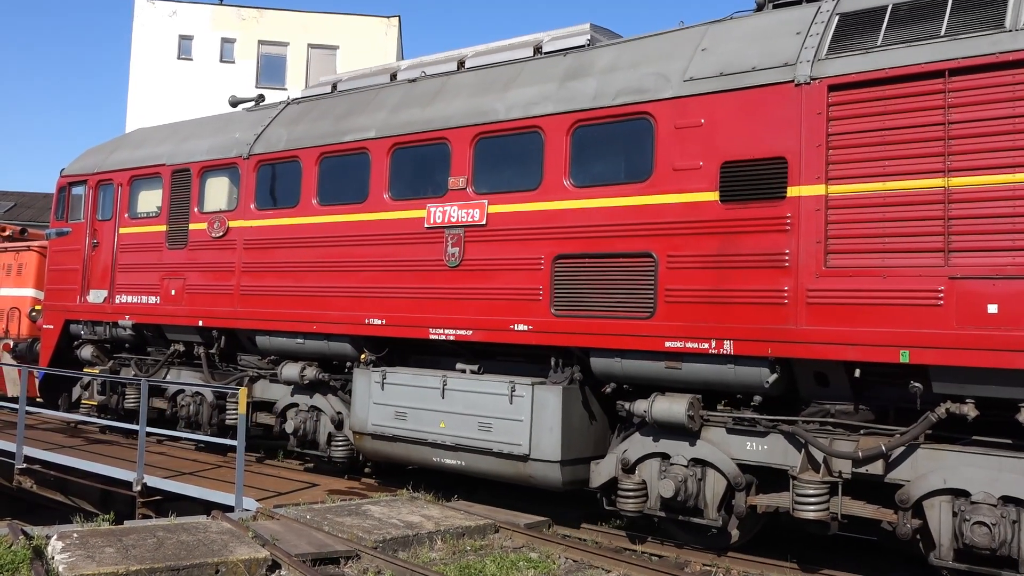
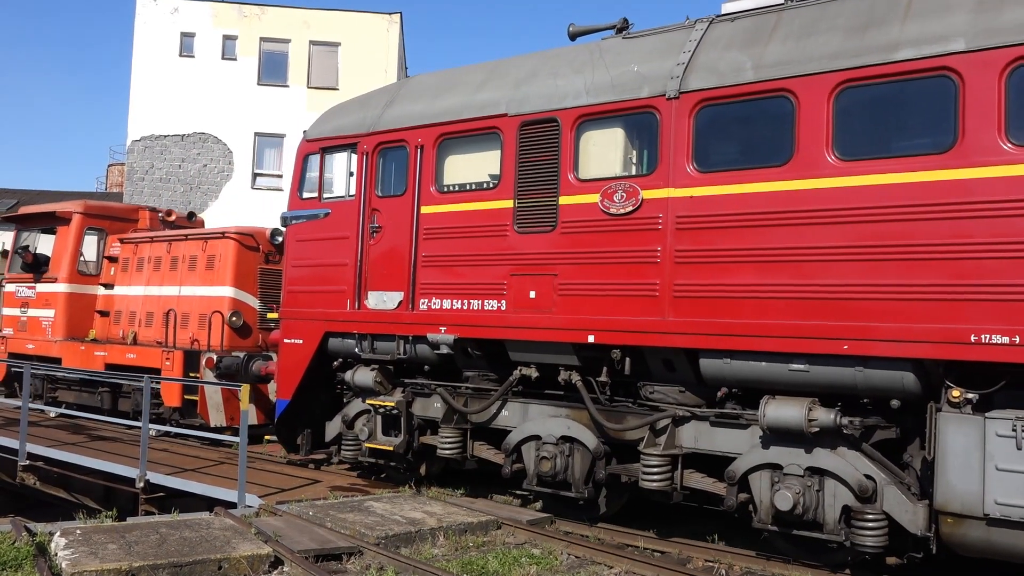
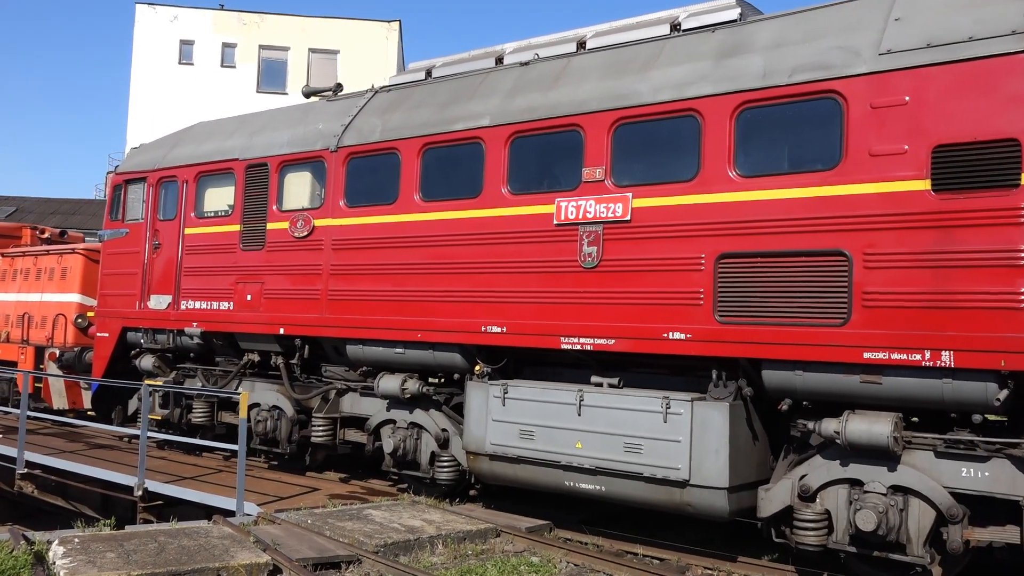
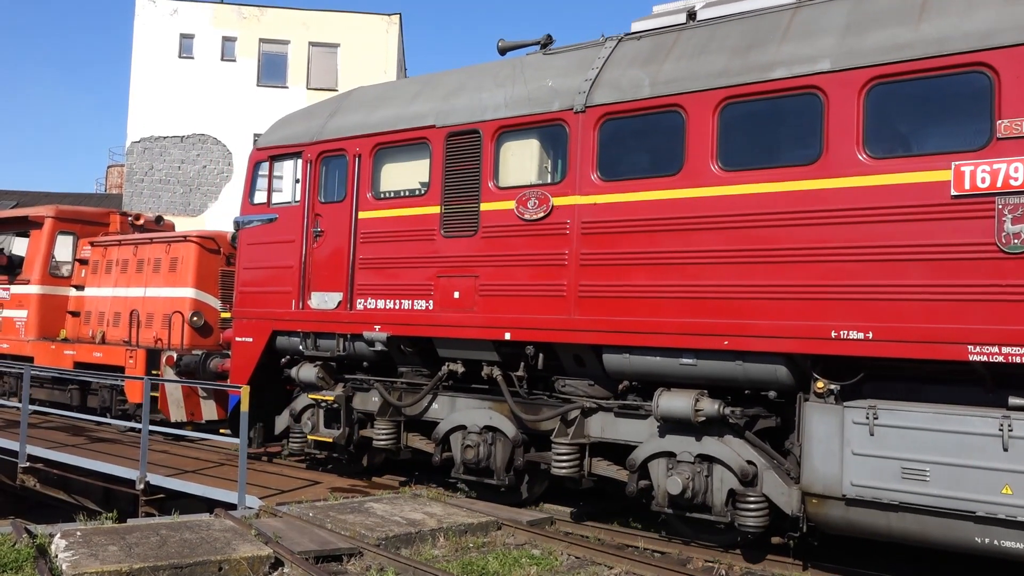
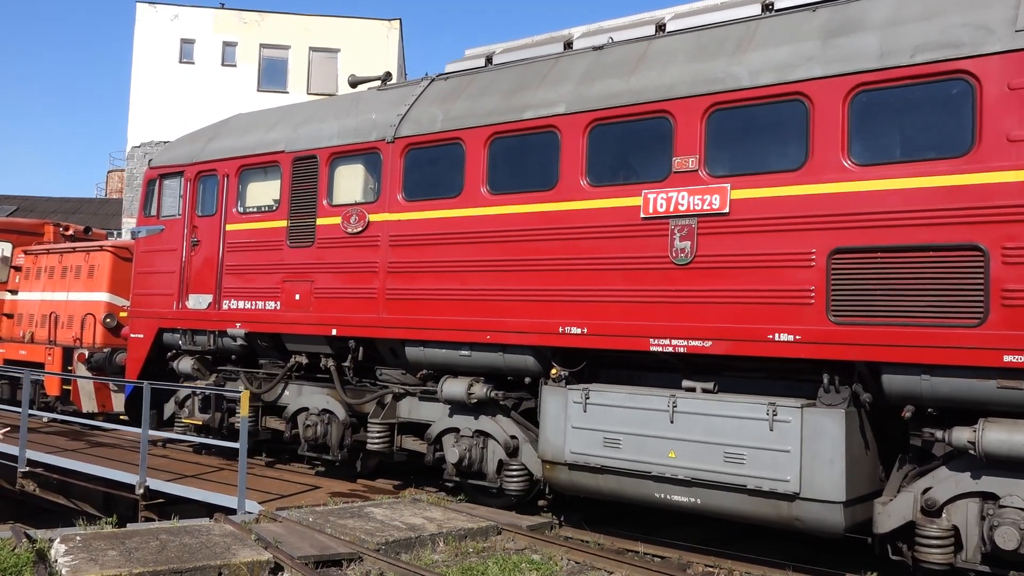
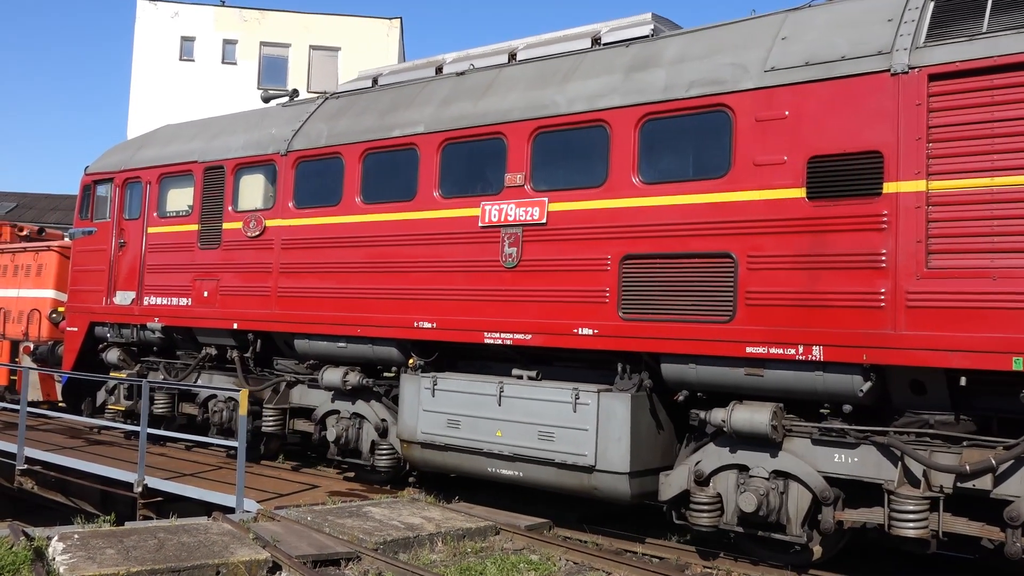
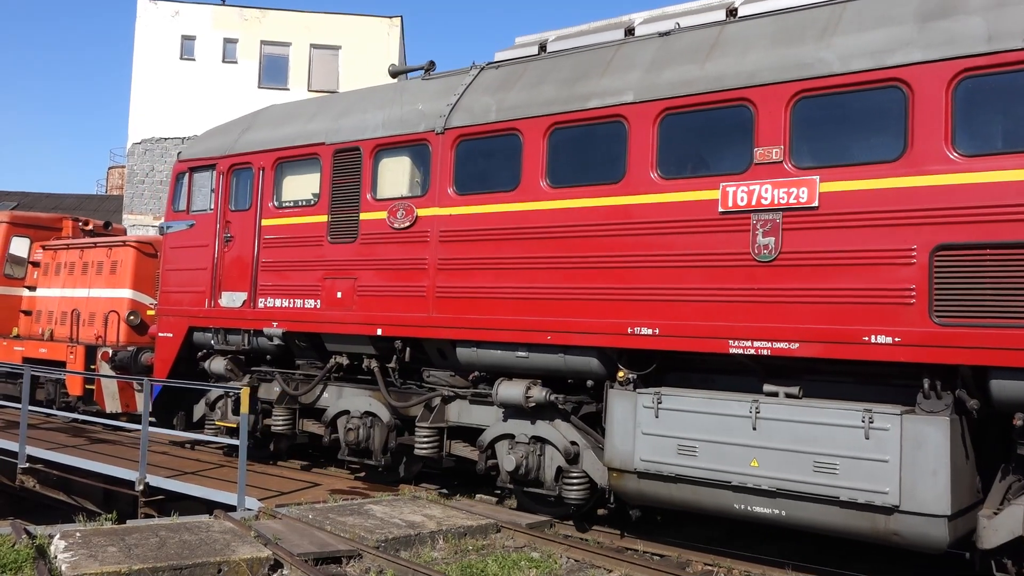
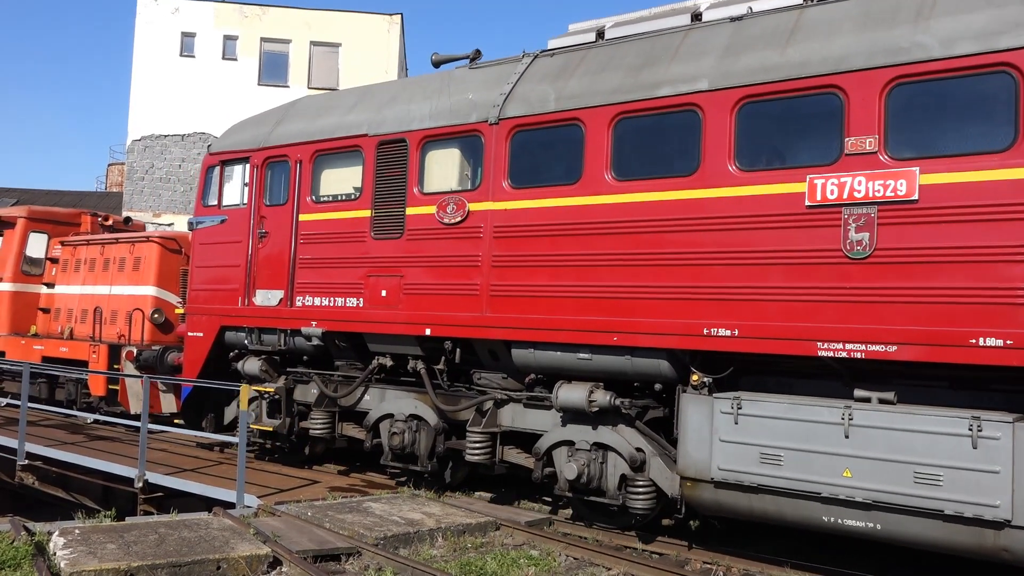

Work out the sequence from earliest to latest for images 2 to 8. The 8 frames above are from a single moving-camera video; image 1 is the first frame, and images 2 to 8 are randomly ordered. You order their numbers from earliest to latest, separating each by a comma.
6, 3, 5, 7, 8, 4, 2
